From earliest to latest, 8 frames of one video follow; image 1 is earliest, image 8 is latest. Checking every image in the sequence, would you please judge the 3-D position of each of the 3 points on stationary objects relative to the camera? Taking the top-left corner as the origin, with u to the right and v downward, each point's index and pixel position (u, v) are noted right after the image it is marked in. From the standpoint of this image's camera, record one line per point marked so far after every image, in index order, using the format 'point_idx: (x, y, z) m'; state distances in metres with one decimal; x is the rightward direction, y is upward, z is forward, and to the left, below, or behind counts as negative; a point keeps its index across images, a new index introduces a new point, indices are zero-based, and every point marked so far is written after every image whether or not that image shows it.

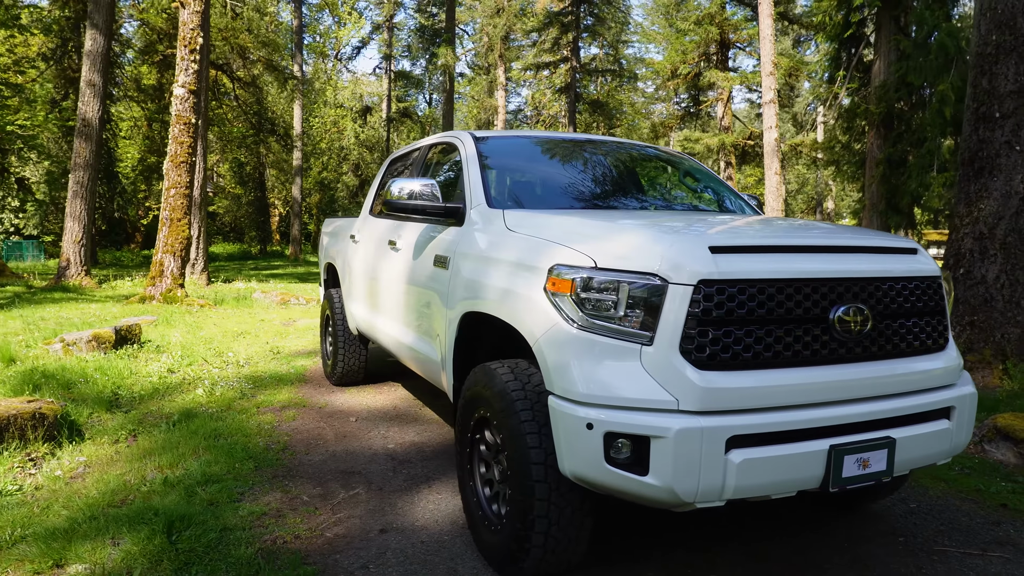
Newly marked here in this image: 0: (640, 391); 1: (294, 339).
0: (+0.4, -0.3, +2.1) m
1: (-2.5, -0.6, +8.0) m
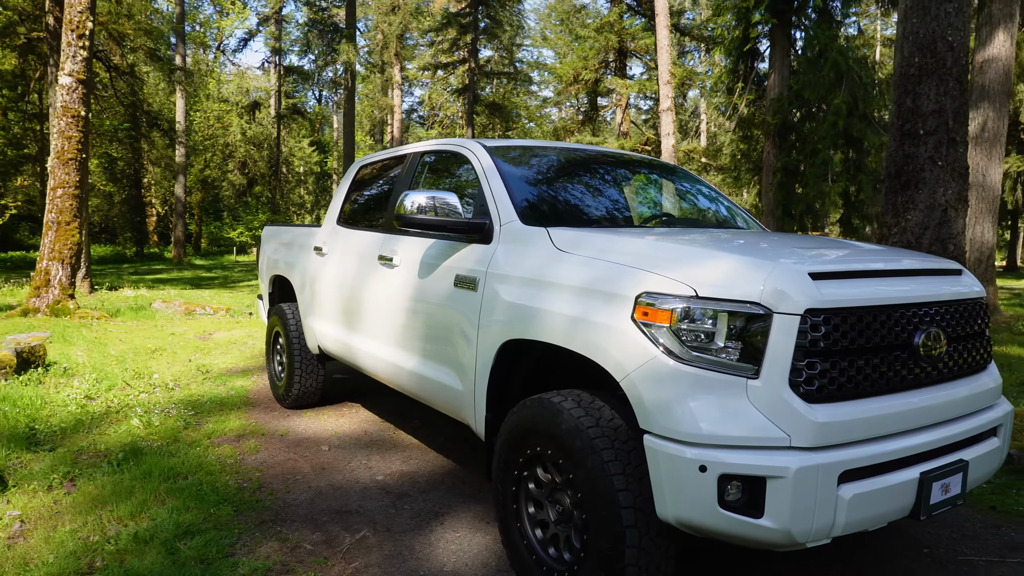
0: (+0.7, -0.4, +2.0) m
1: (-3.1, -0.7, +7.4) m
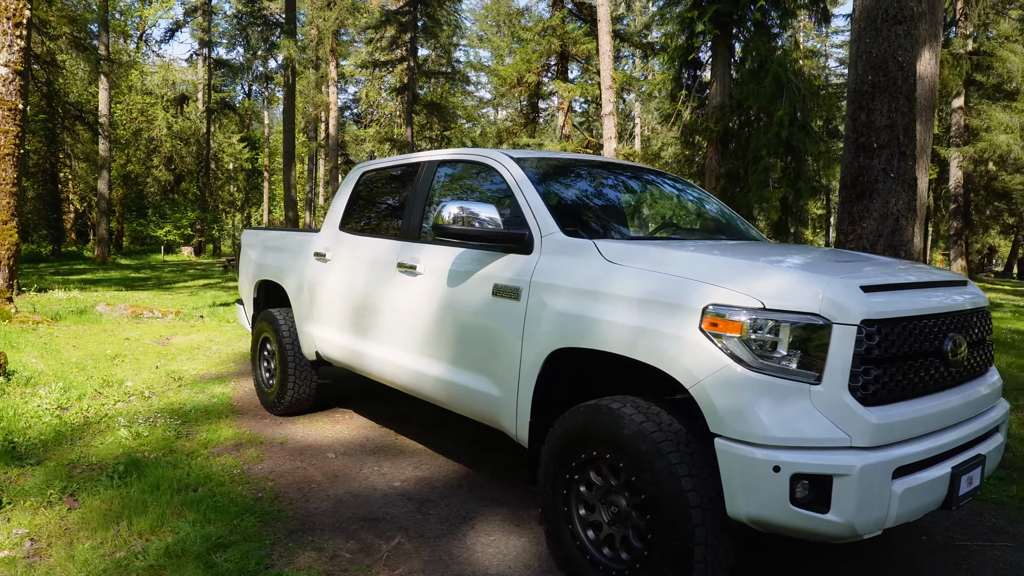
0: (+0.9, -0.4, +2.1) m
1: (-3.3, -0.8, +7.2) m
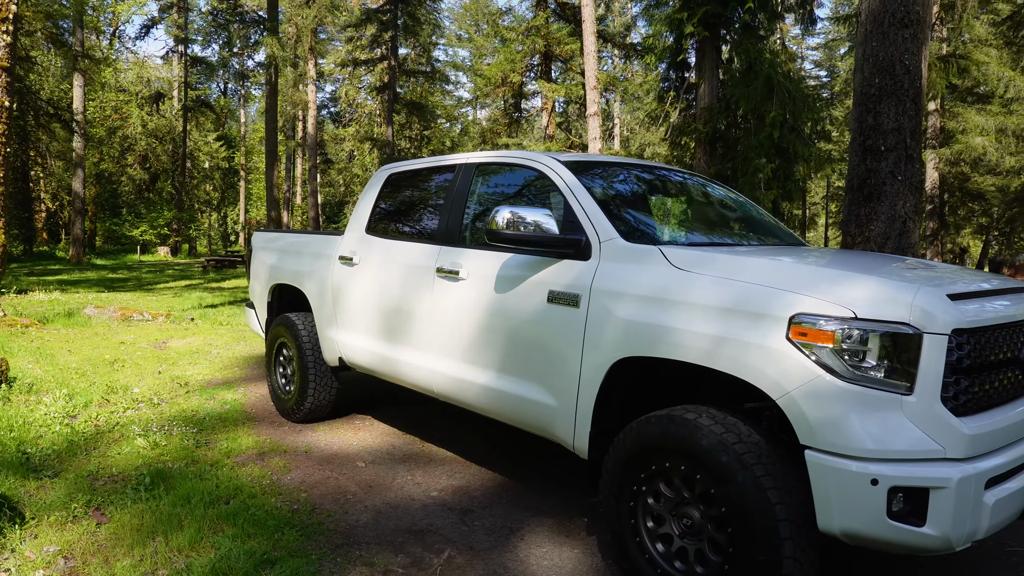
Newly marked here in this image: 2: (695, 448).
0: (+1.2, -0.5, +2.1) m
1: (-3.2, -0.8, +7.0) m
2: (+0.6, -0.6, +2.4) m
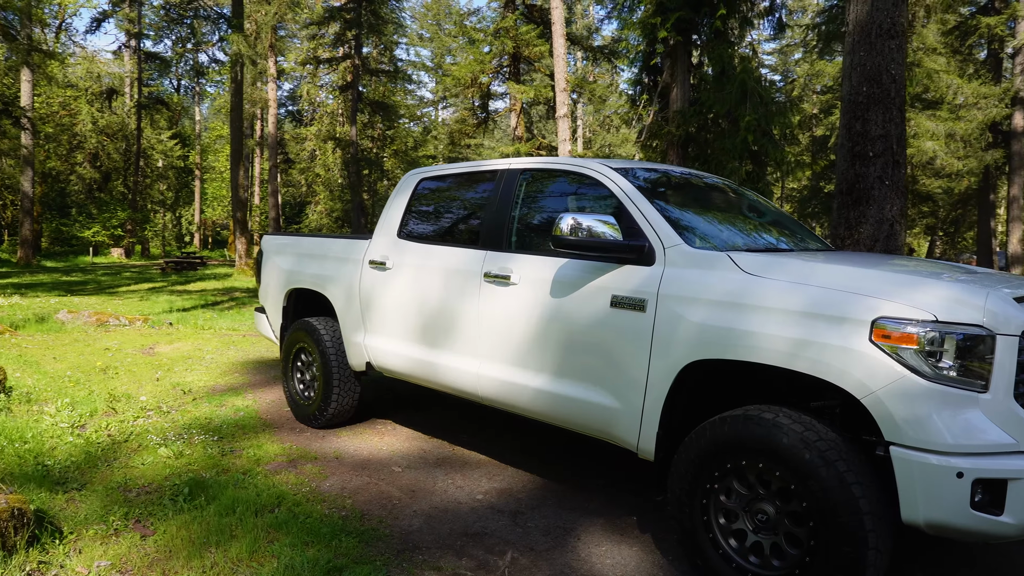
0: (+1.5, -0.5, +2.2) m
1: (-3.2, -0.8, +6.9) m
2: (+1.0, -0.6, +2.5) m
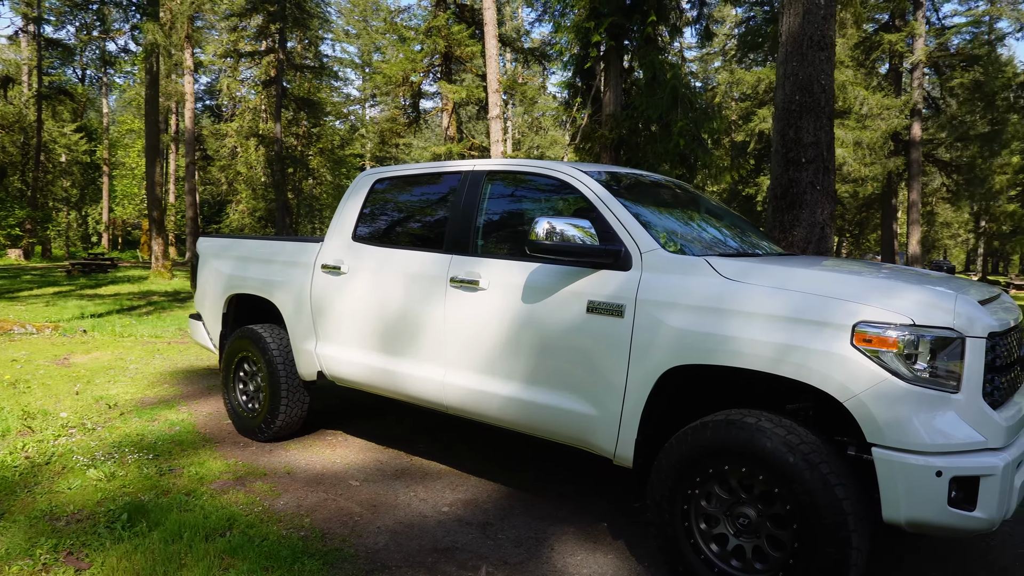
0: (+1.5, -0.5, +2.3) m
1: (-3.7, -0.9, +6.4) m
2: (+0.9, -0.6, +2.5) m
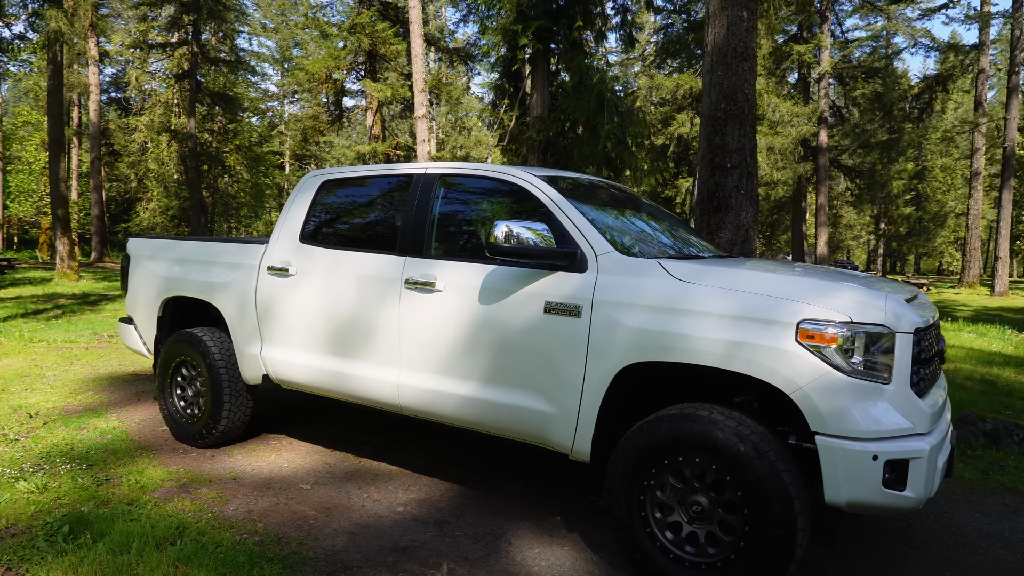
0: (+1.4, -0.5, +2.5) m
1: (-4.2, -0.9, +6.0) m
2: (+0.8, -0.6, +2.7) m
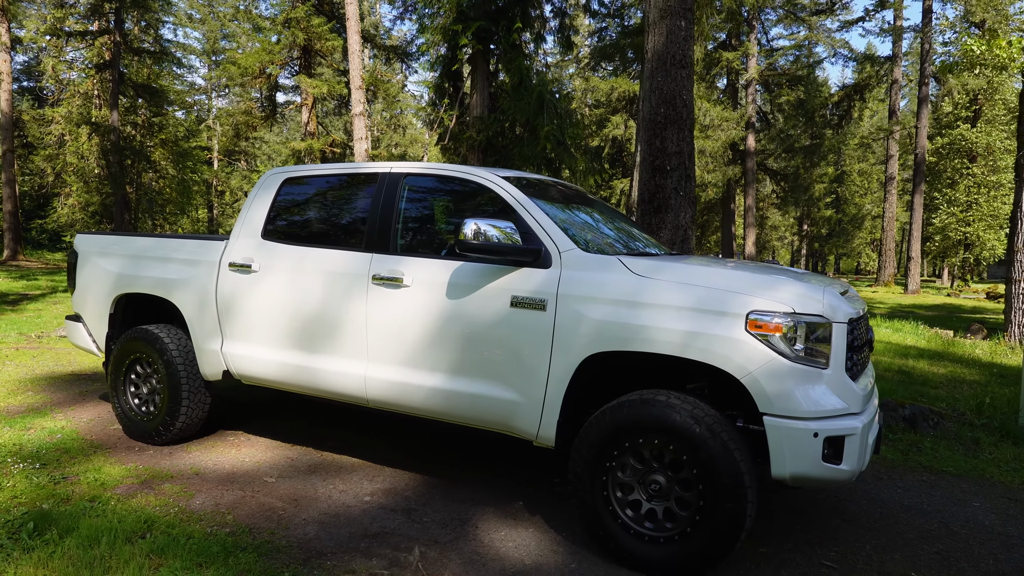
0: (+1.3, -0.5, +2.8) m
1: (-4.6, -0.9, +5.8) m
2: (+0.7, -0.6, +2.9) m
